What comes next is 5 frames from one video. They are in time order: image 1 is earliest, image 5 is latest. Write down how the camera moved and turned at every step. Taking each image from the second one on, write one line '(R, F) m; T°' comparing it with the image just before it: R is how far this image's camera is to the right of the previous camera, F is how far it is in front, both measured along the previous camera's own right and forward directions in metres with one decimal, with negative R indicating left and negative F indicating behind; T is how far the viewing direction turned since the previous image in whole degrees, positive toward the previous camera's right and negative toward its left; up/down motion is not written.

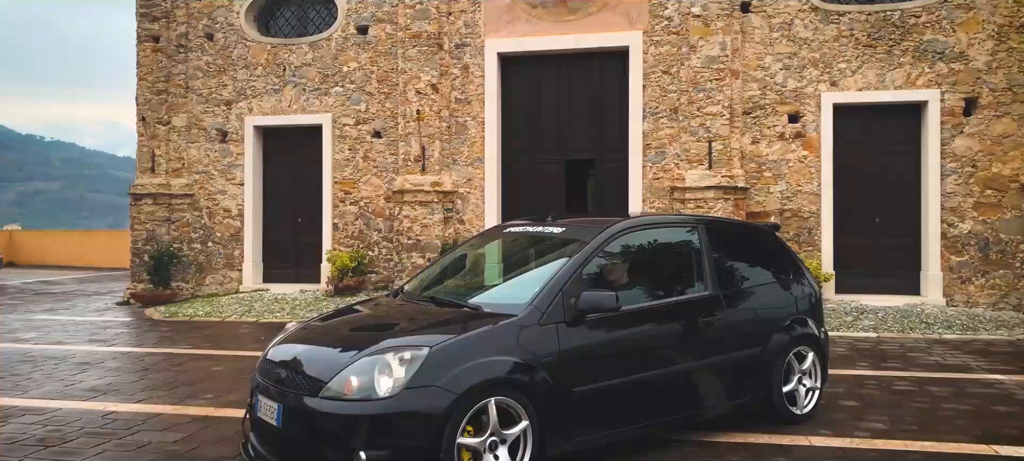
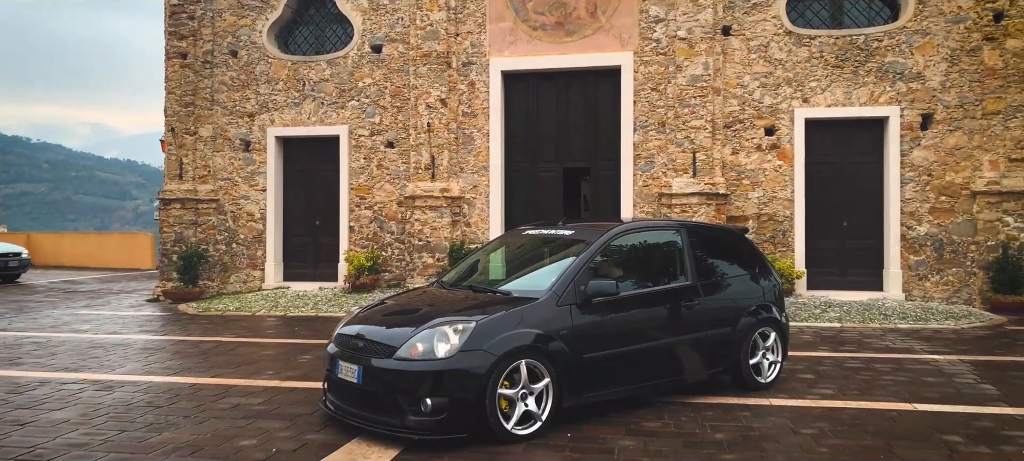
(-0.2, -1.1) m; +1°
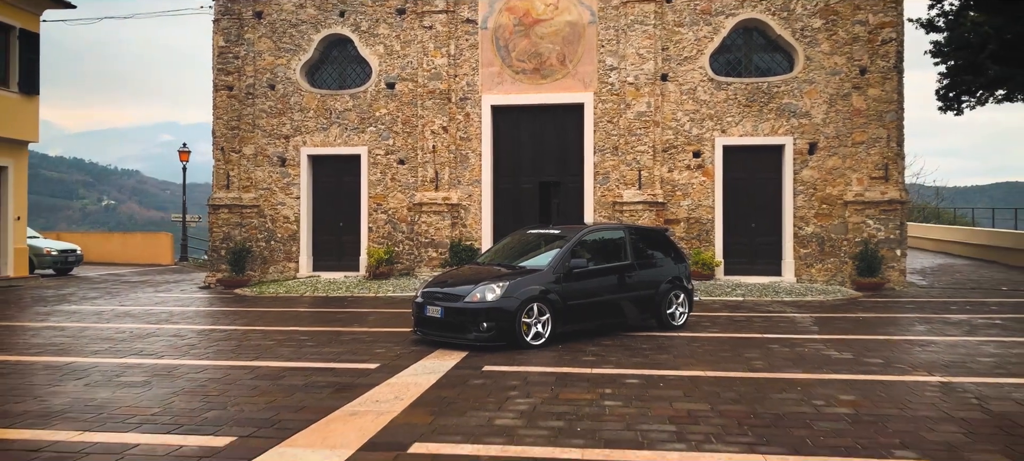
(-0.7, -3.5) m; +3°
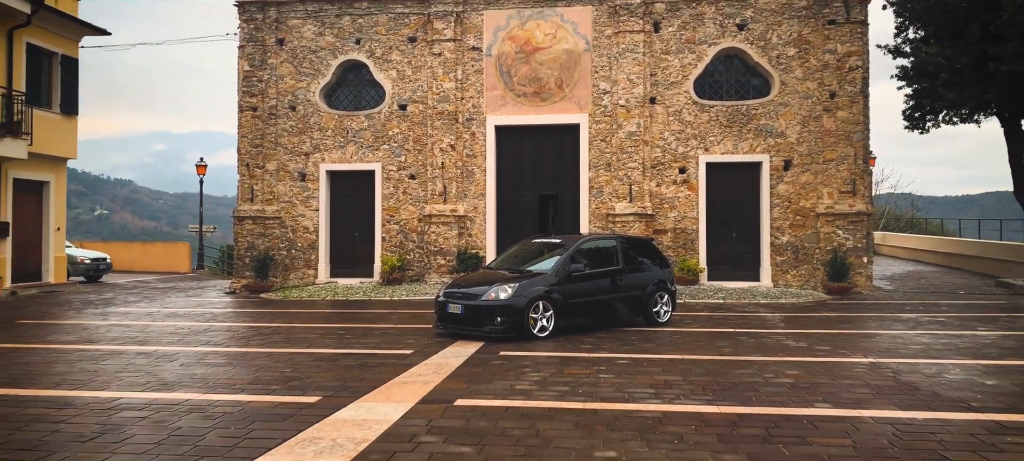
(-0.2, -1.5) m; 0°
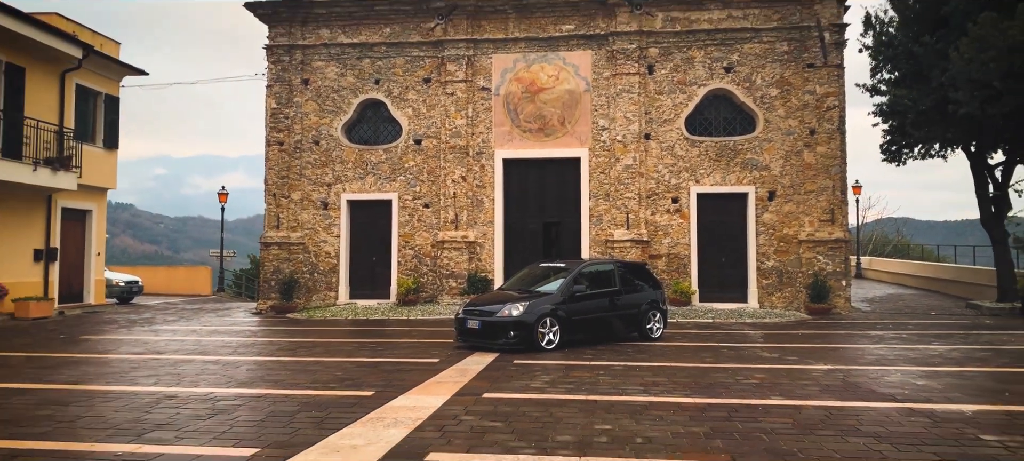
(-0.2, -1.5) m; 0°
